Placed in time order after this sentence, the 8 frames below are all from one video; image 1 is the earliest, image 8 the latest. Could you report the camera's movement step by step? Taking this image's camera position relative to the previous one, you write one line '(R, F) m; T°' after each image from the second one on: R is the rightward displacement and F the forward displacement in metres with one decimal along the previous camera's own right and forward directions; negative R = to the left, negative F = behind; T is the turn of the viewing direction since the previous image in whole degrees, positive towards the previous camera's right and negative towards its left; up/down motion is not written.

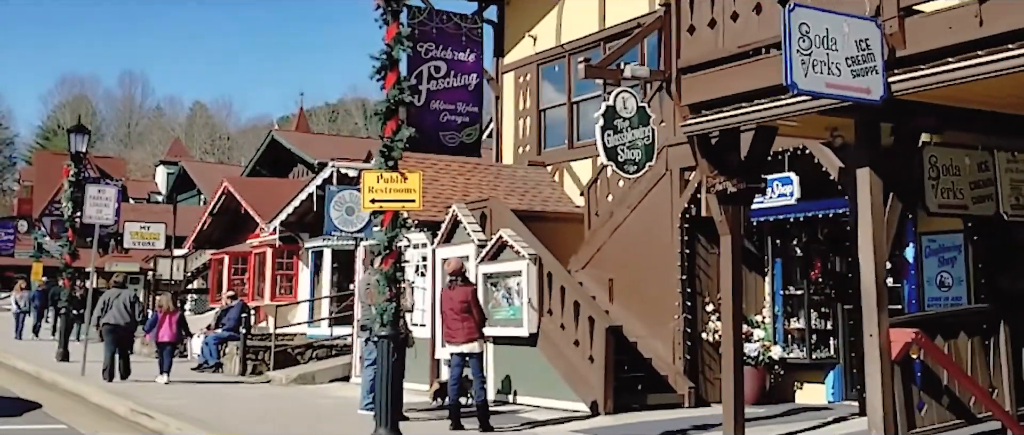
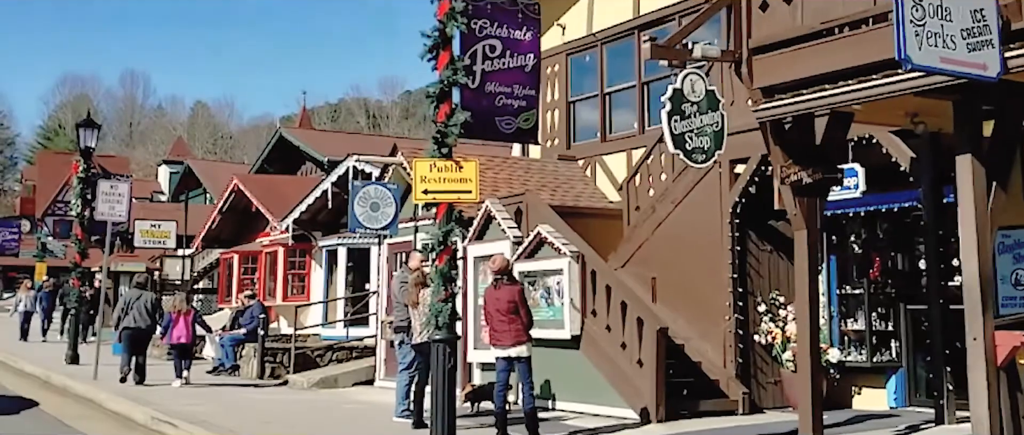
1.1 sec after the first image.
(-0.9, +0.7) m; 0°
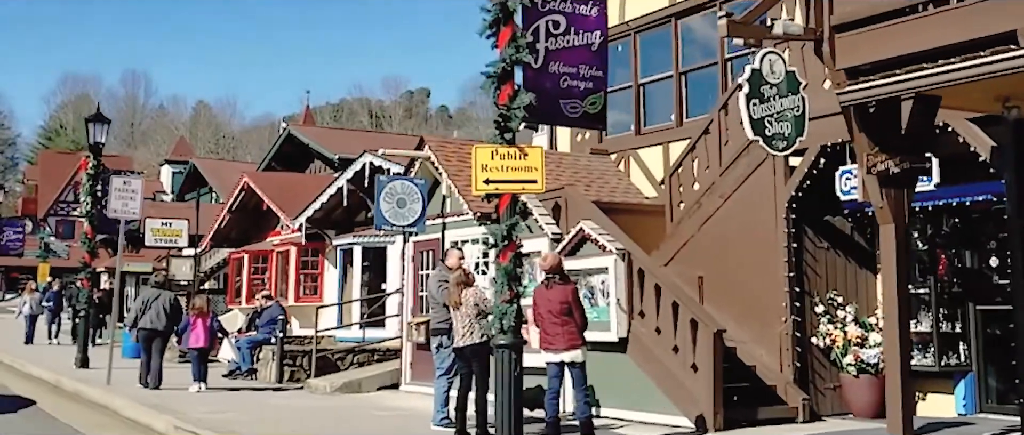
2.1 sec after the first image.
(-0.9, +0.7) m; 0°
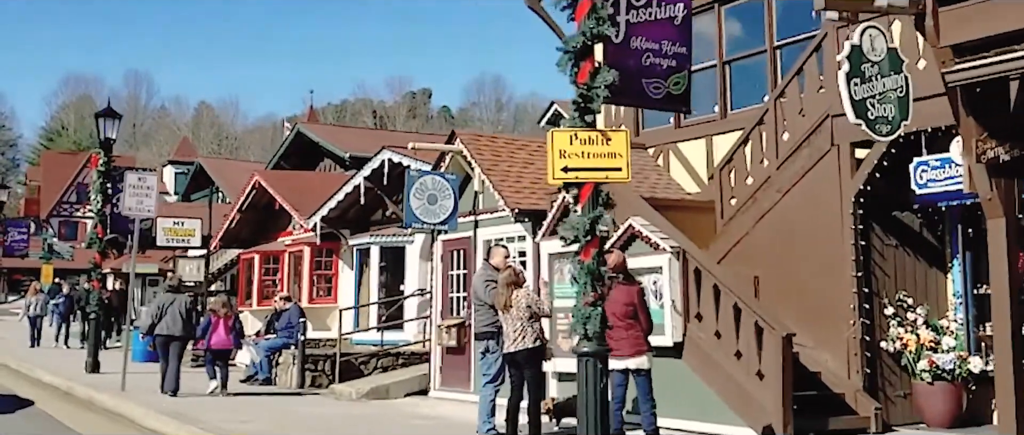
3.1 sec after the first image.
(-0.9, +0.7) m; 0°
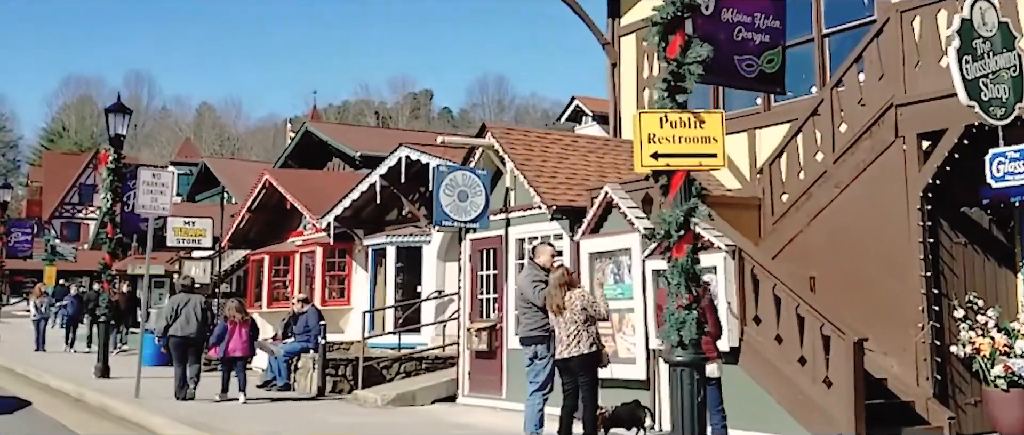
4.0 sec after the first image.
(-0.8, +0.6) m; 0°
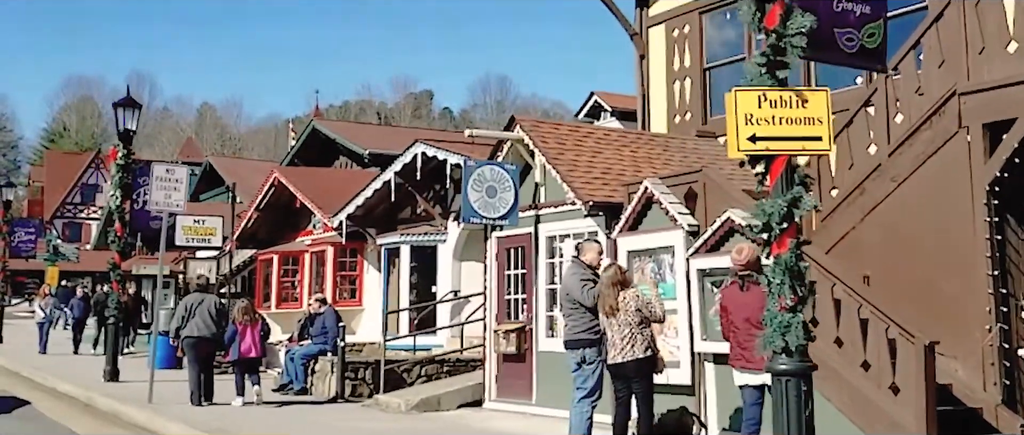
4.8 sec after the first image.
(-0.7, +0.6) m; 0°
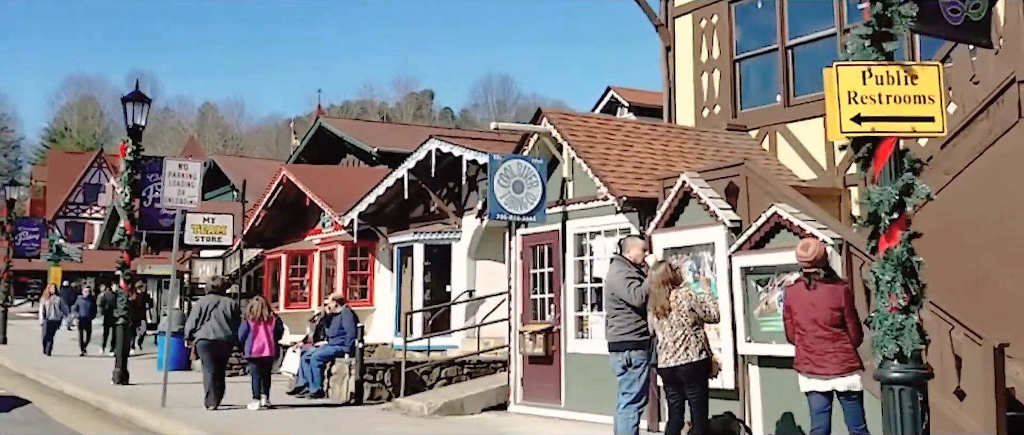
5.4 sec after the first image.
(-0.6, +0.5) m; 0°
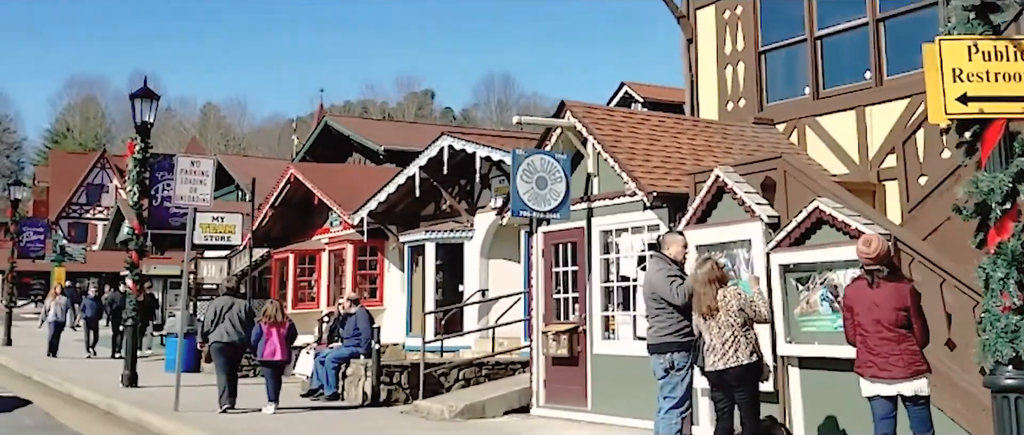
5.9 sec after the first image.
(-0.5, +0.4) m; 0°
